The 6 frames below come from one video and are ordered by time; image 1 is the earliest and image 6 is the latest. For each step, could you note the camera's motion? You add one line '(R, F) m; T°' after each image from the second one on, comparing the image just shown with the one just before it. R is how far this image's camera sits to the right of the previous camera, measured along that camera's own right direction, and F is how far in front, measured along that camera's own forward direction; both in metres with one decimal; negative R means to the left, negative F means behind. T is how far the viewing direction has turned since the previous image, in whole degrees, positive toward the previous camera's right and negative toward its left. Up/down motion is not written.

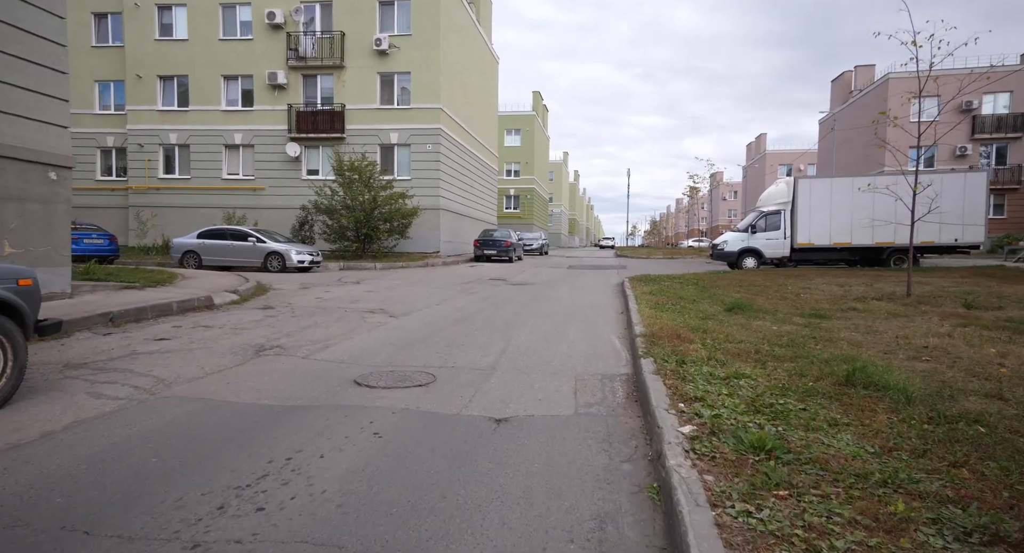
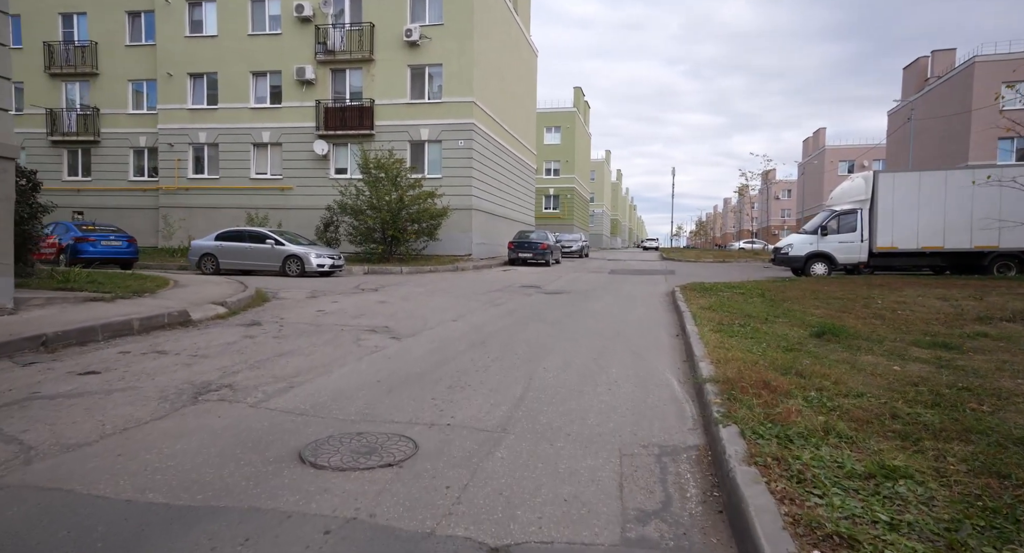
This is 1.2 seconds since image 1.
(+0.2, +1.9) m; -4°
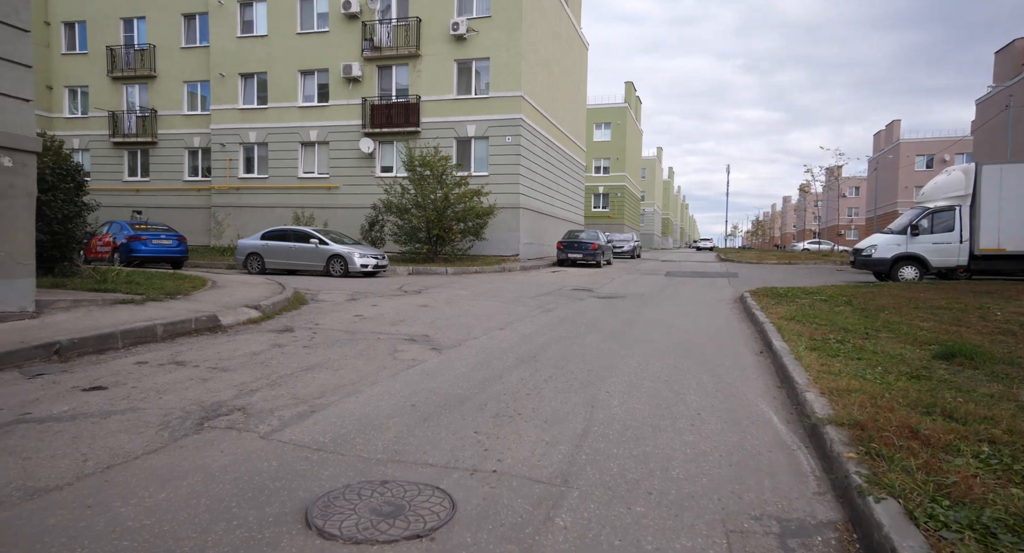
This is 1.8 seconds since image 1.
(-0.1, +0.9) m; -4°
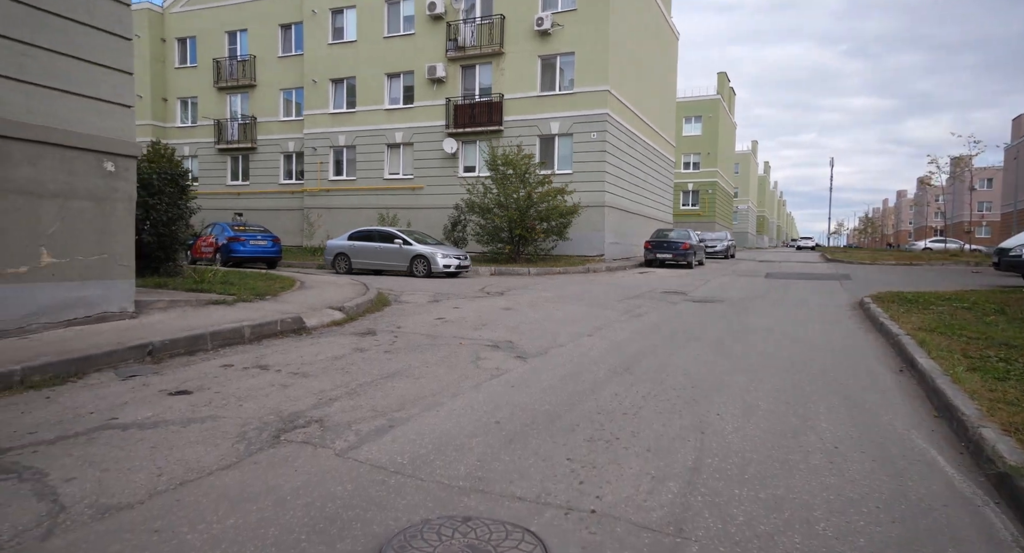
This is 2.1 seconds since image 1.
(-0.1, +0.5) m; -7°
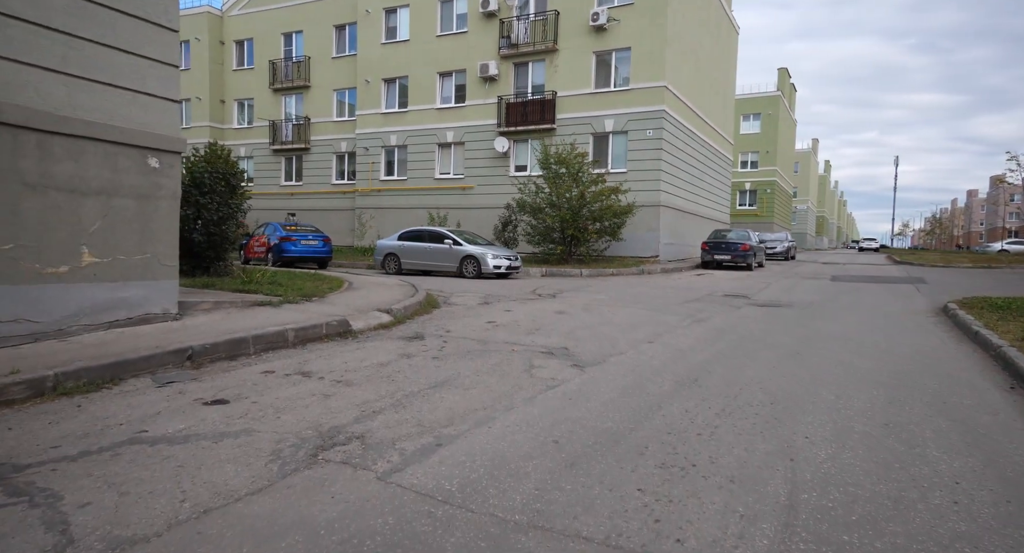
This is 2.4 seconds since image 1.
(-0.1, +0.5) m; -4°
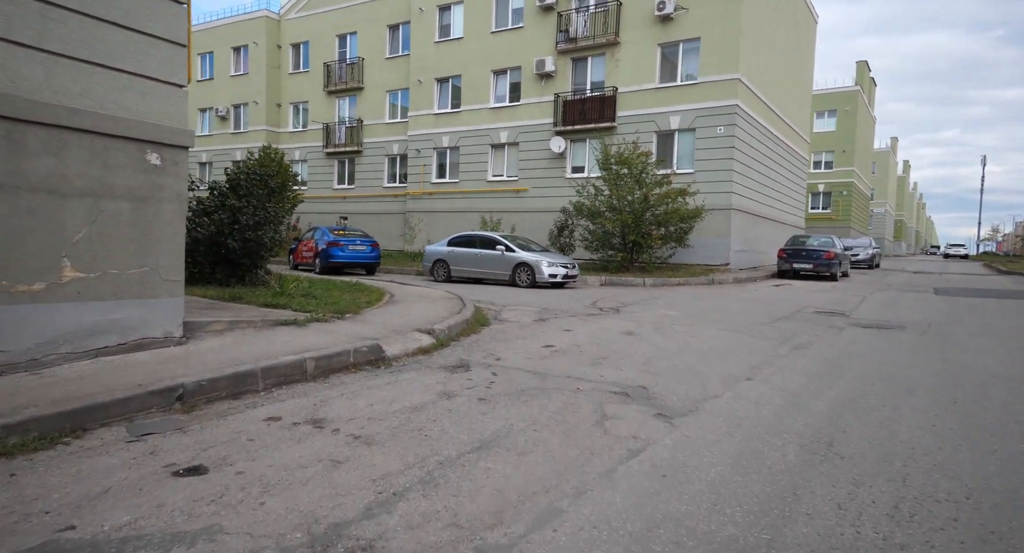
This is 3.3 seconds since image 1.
(-0.1, +1.4) m; -5°
